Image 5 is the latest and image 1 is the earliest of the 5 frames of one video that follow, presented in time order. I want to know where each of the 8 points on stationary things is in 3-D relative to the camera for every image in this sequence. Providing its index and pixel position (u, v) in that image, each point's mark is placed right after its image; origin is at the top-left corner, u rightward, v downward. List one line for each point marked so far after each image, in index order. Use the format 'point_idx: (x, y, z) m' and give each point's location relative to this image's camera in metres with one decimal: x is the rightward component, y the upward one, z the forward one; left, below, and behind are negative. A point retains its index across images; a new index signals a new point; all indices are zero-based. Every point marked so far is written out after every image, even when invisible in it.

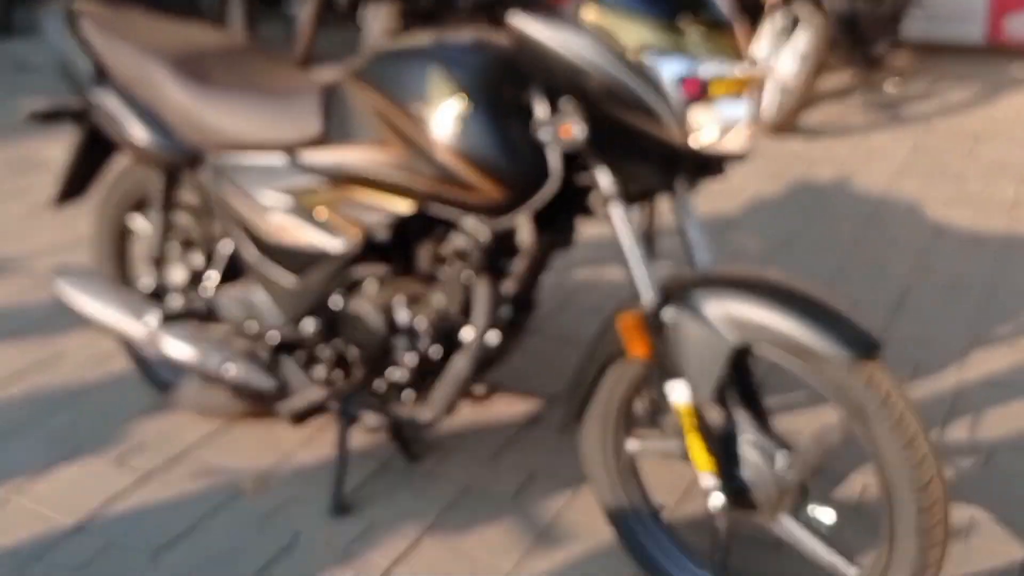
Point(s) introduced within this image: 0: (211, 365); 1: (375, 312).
0: (-0.8, -0.2, +3.0) m
1: (-0.3, -0.1, +2.8) m
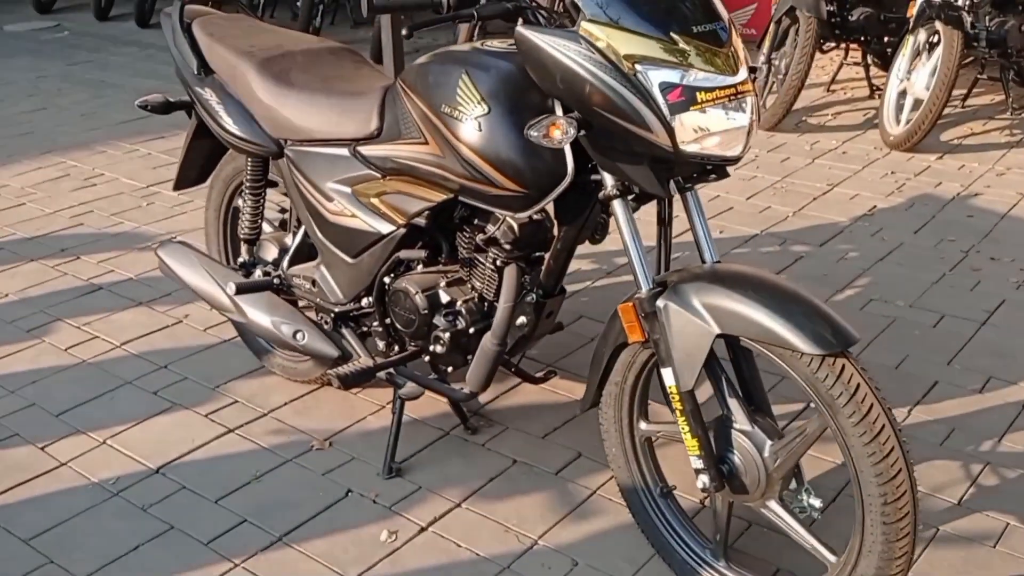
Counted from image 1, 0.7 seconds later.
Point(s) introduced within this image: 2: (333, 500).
0: (-0.7, -0.1, +3.3) m
1: (-0.2, 0.0, +3.1) m
2: (-0.5, -0.6, +3.3) m
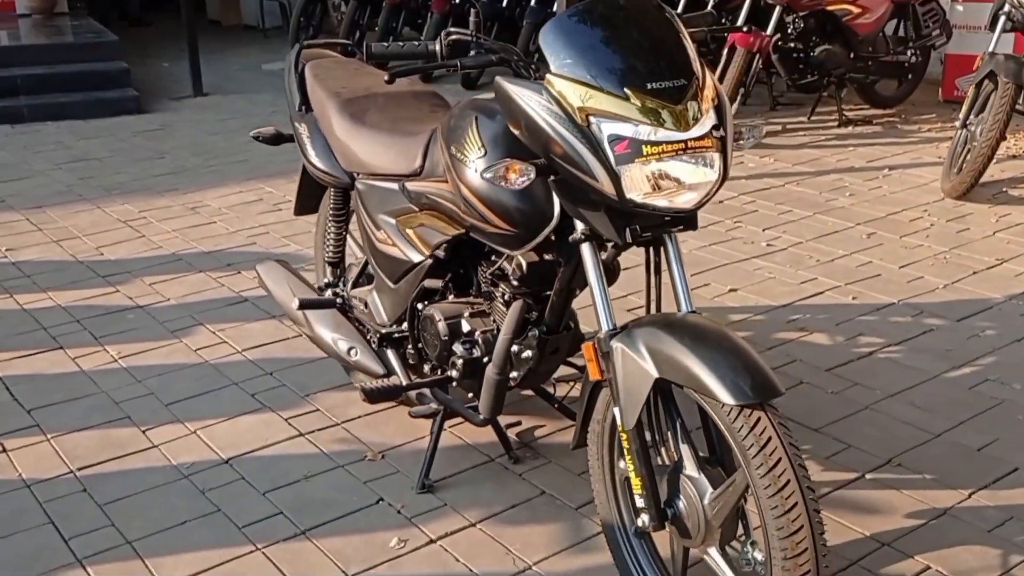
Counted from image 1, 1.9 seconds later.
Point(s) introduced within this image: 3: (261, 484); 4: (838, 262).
0: (-0.6, -0.2, +3.7) m
1: (-0.2, -0.1, +3.3) m
2: (-0.5, -0.7, +3.6) m
3: (-0.8, -0.6, +3.7) m
4: (+1.5, +0.1, +5.2) m
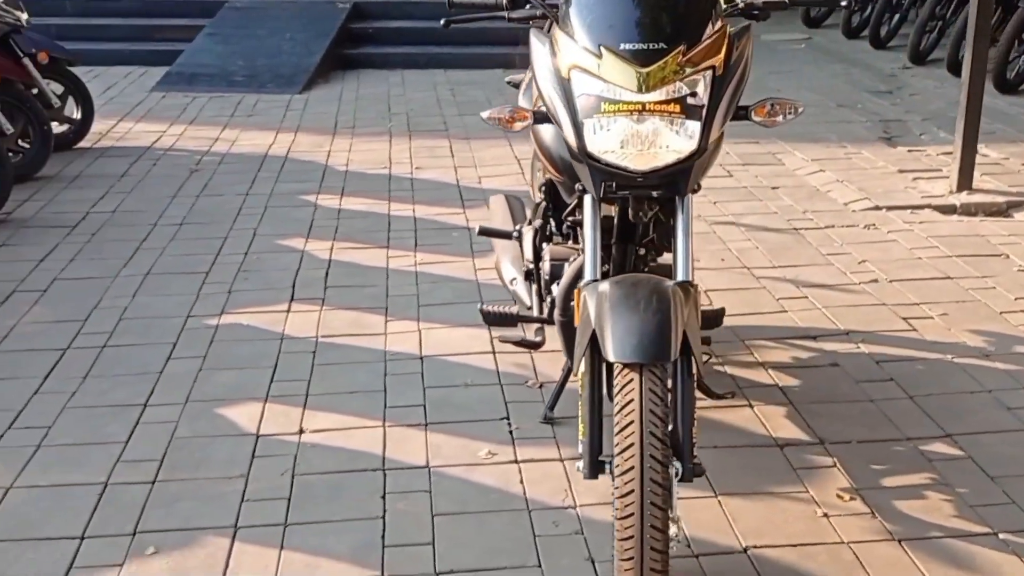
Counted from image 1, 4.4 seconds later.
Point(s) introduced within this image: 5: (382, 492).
0: (0.0, +0.1, +4.0) m
1: (+0.1, +0.1, +3.5) m
2: (-0.1, -0.4, +3.9) m
3: (-0.3, -0.3, +4.1) m
4: (+2.5, -0.1, +4.2) m
5: (-0.4, -0.6, +3.4) m
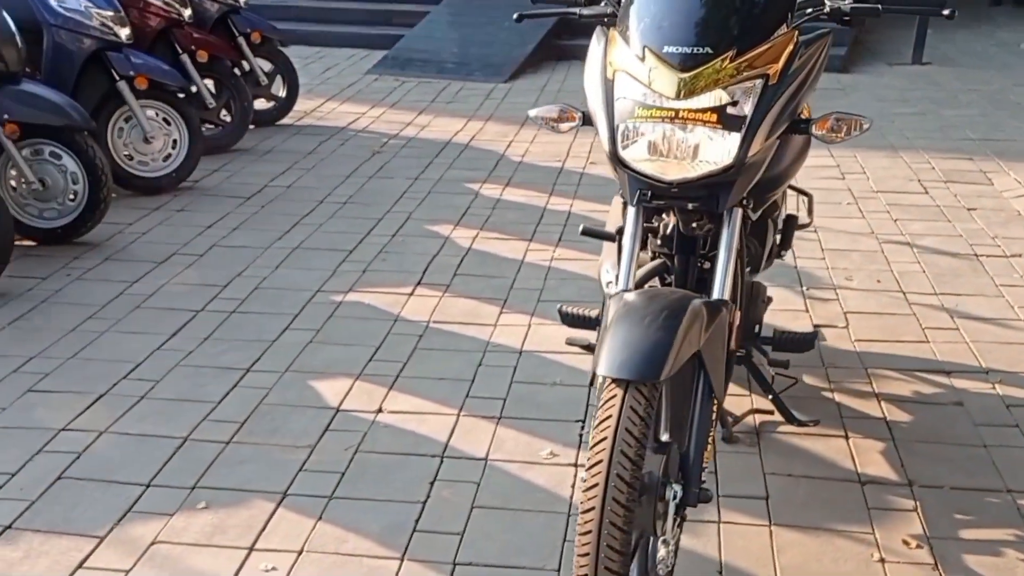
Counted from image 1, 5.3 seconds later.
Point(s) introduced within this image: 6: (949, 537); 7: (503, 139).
0: (+0.3, 0.0, +3.9) m
1: (+0.3, +0.1, +3.4) m
2: (+0.2, -0.4, +3.8) m
3: (0.0, -0.3, +4.1) m
4: (+2.8, -0.3, +3.5) m
5: (-0.2, -0.6, +3.4) m
6: (+1.2, -0.7, +3.1) m
7: (-0.1, +0.9, +7.2) m
